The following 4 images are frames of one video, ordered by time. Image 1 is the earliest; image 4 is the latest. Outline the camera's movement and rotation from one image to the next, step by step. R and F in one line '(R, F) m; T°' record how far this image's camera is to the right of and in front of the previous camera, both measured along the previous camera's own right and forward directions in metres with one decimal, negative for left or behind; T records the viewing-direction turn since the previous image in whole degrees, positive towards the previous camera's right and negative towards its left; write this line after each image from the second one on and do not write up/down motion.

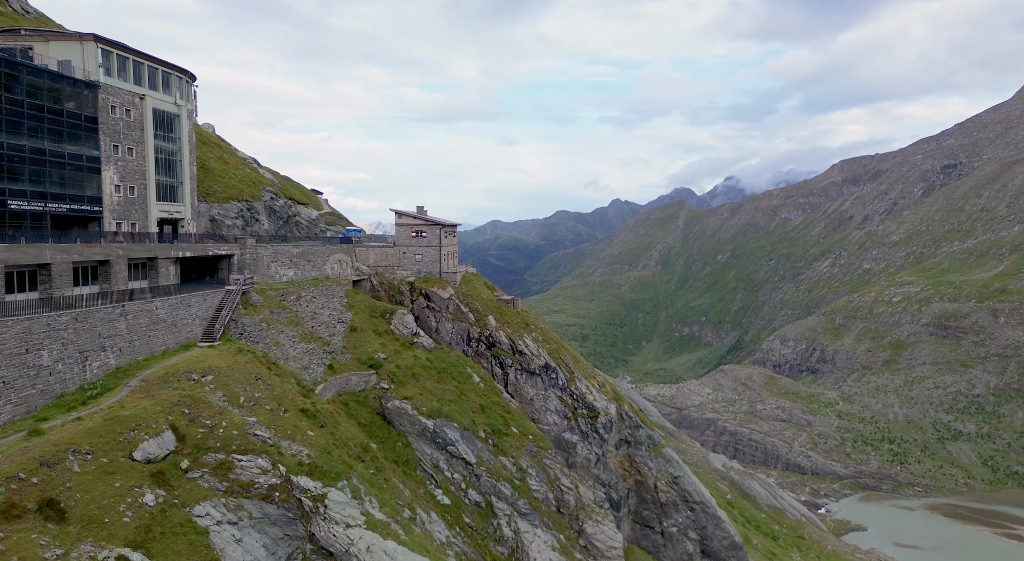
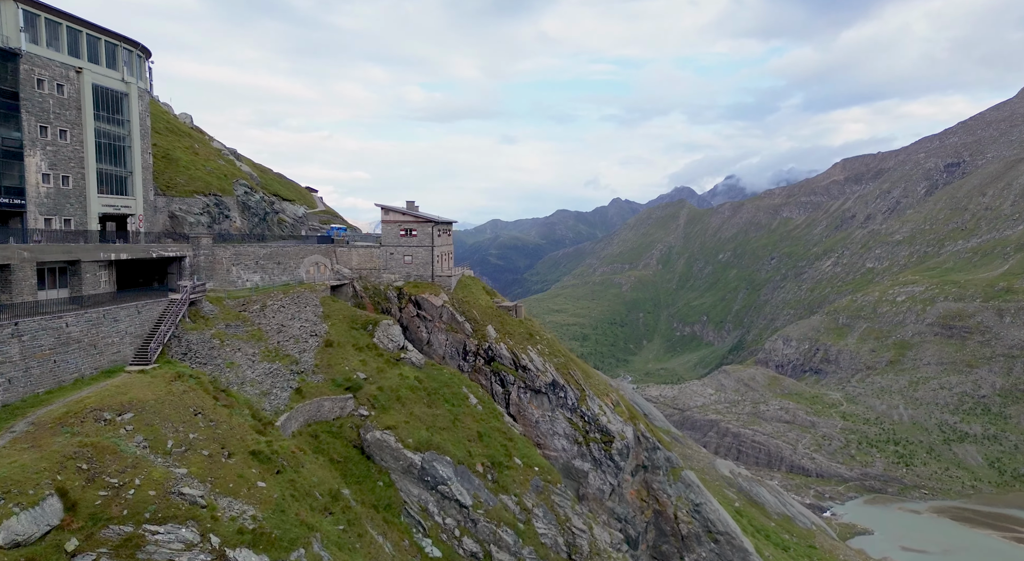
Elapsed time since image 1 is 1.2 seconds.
(-0.1, +4.3) m; 0°
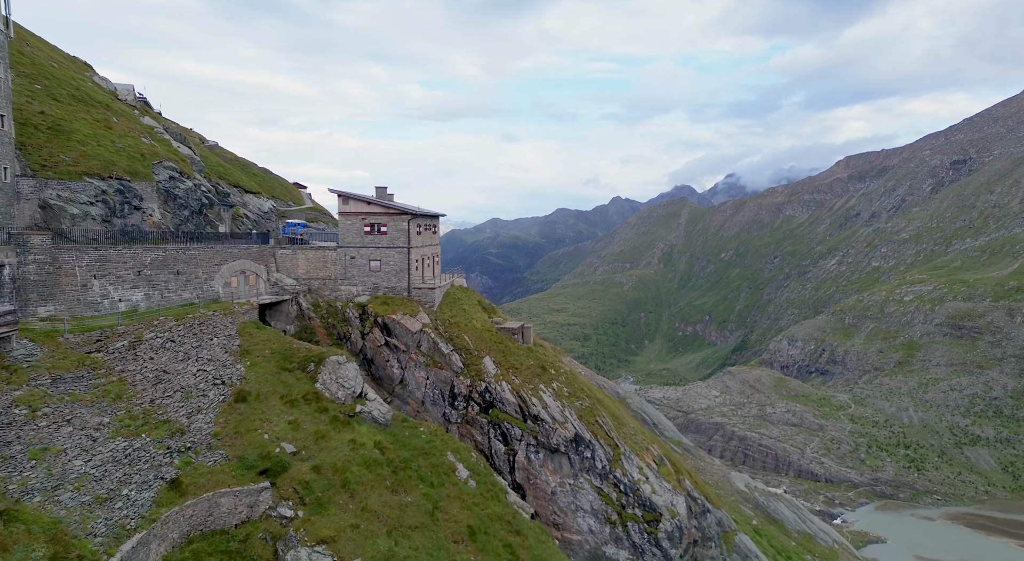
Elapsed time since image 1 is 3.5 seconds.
(-0.2, +8.4) m; 0°
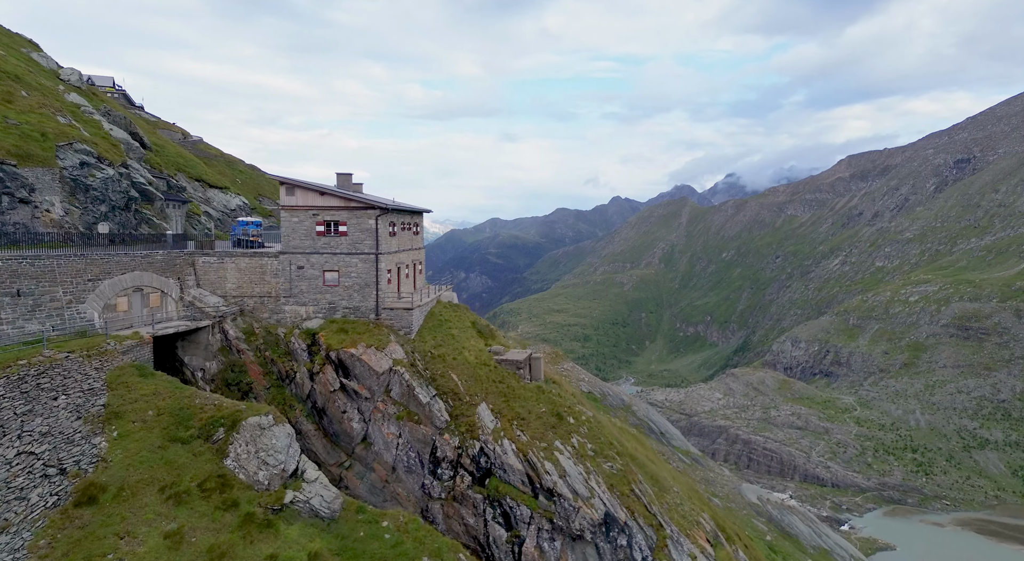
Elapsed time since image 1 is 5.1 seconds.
(-0.1, +6.0) m; 0°
